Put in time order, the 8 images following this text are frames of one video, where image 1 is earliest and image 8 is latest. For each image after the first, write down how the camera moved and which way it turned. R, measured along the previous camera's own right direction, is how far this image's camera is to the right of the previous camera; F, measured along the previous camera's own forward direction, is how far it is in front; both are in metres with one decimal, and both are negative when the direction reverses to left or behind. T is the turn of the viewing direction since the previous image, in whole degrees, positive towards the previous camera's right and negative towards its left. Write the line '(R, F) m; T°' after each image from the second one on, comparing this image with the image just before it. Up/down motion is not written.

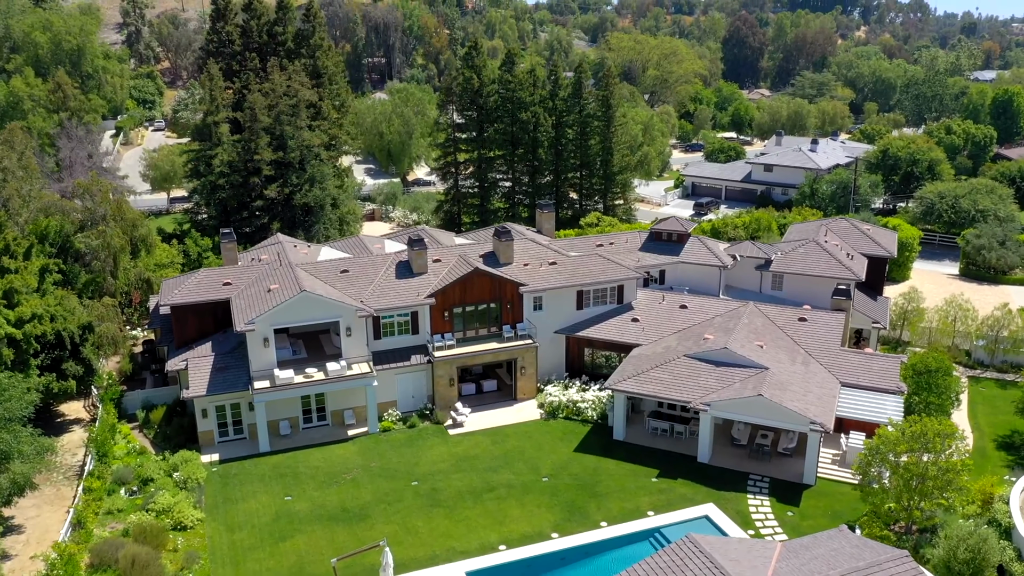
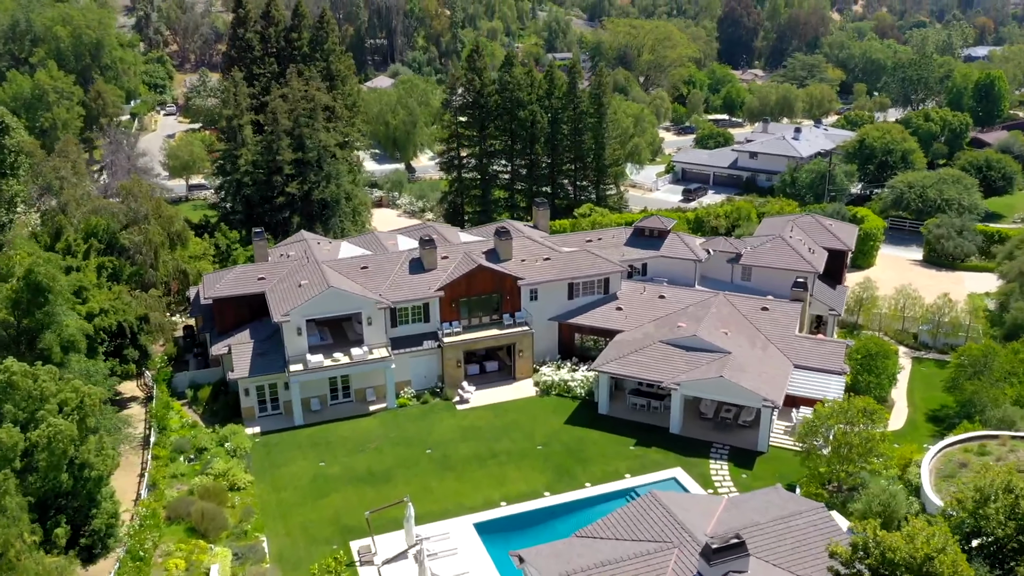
(0.0, -4.2) m; 0°
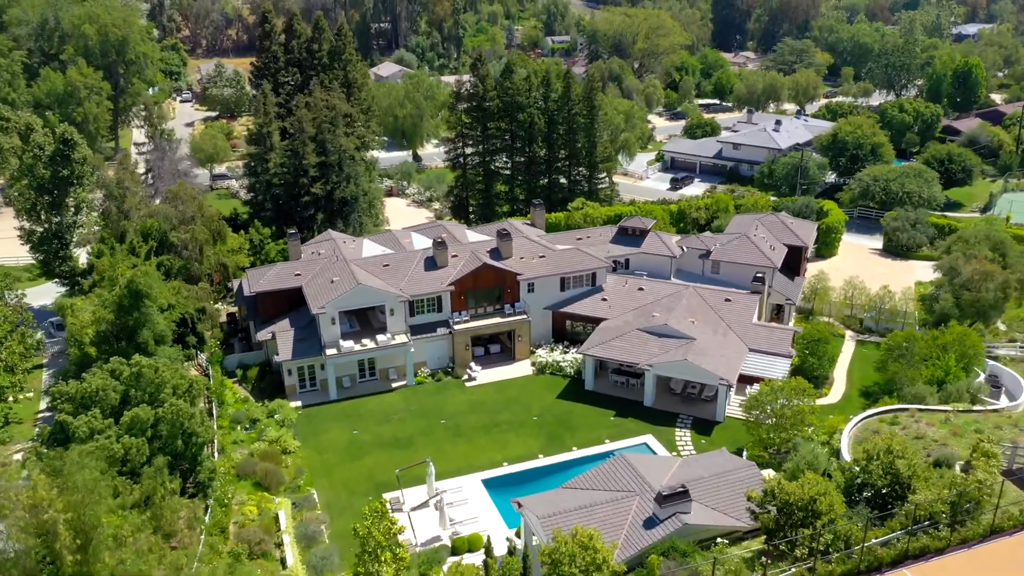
(0.0, -5.8) m; 0°
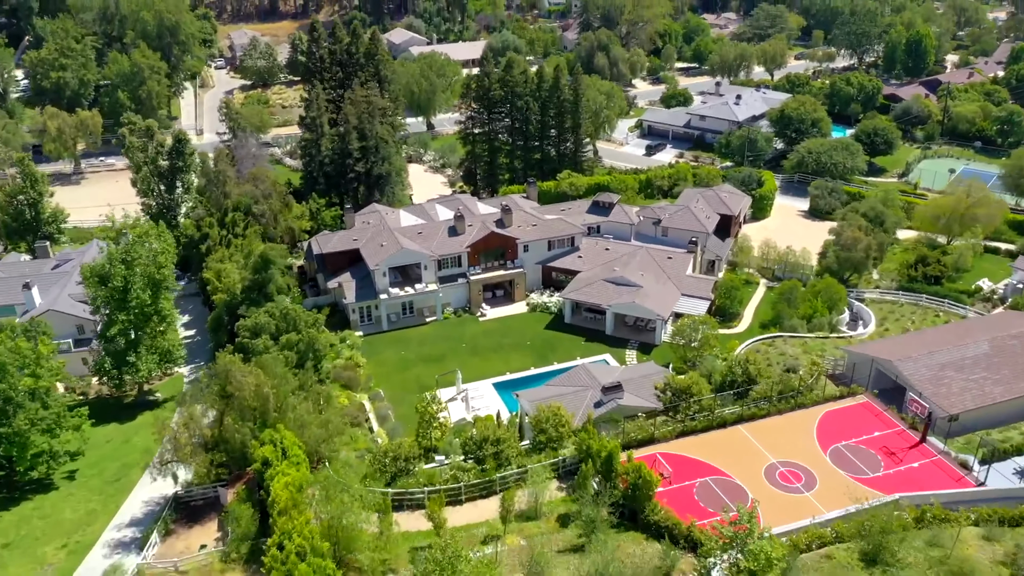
(0.0, -14.6) m; 0°
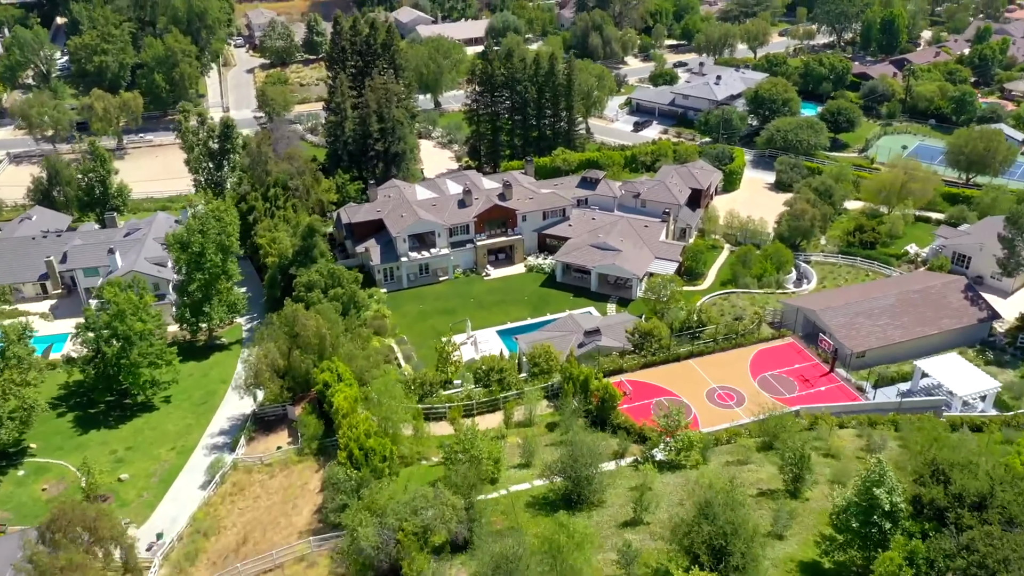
(0.0, -9.7) m; 0°
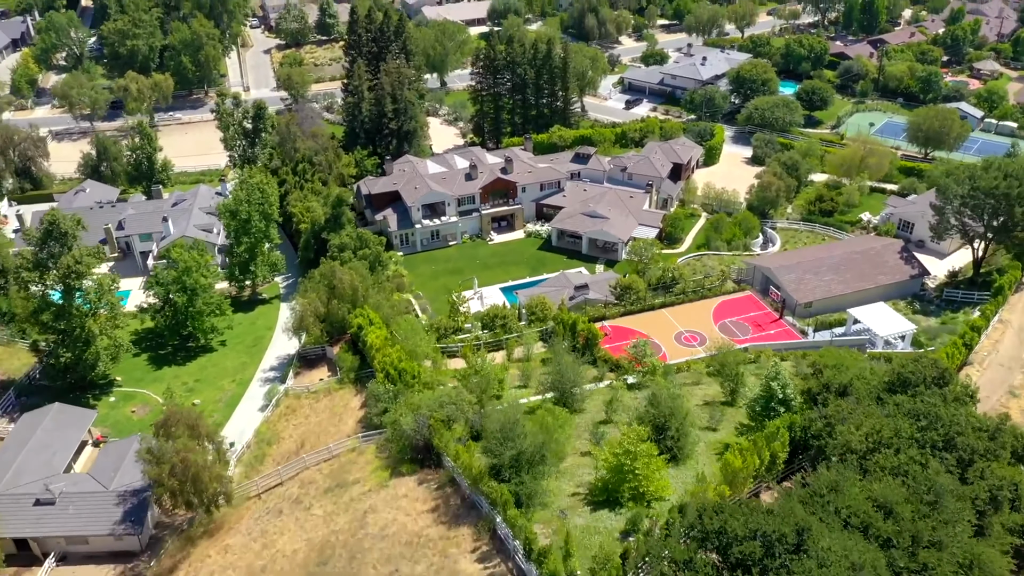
(0.0, -8.5) m; 0°
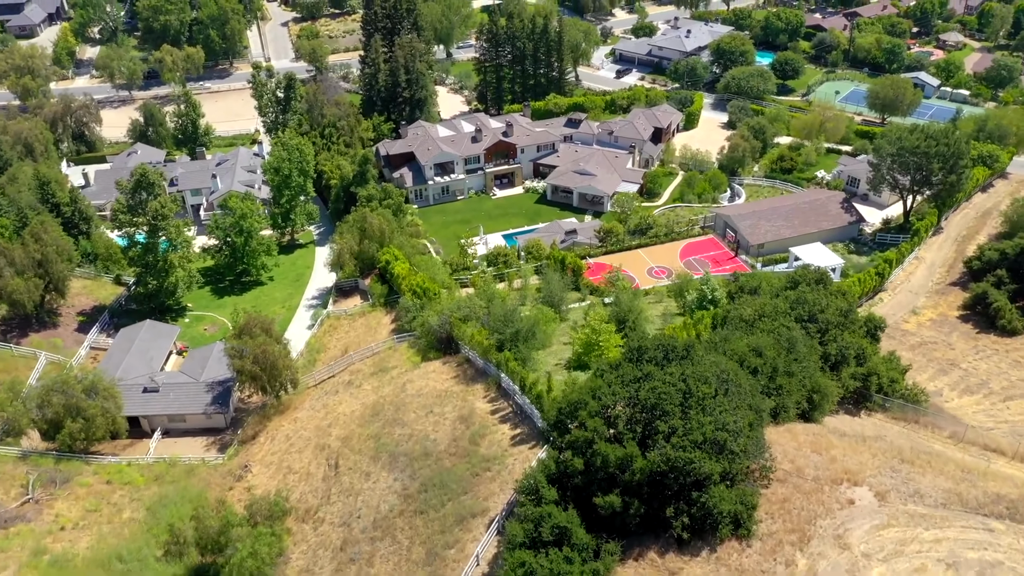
(0.0, -10.7) m; 0°
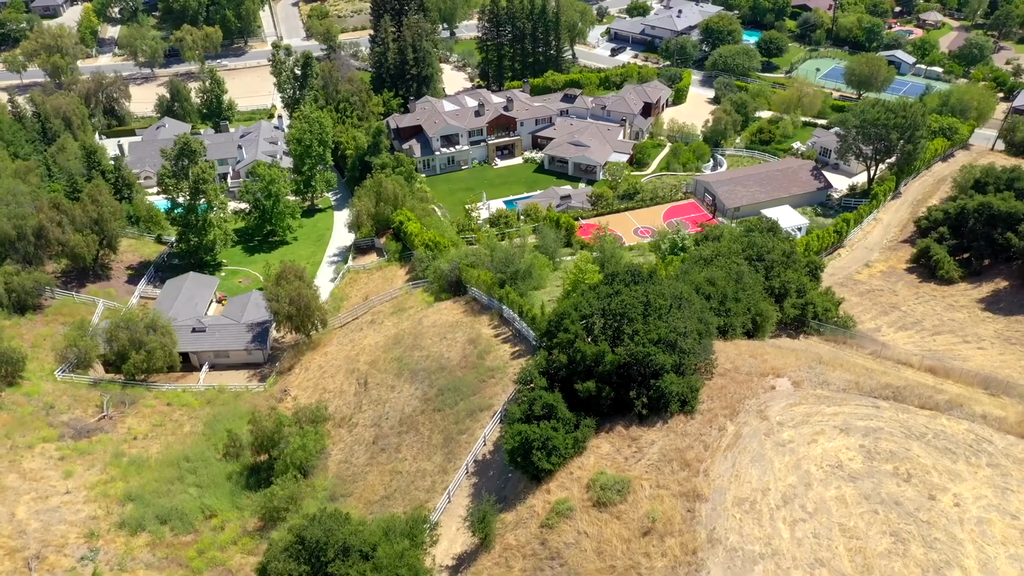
(0.0, -7.2) m; 0°
